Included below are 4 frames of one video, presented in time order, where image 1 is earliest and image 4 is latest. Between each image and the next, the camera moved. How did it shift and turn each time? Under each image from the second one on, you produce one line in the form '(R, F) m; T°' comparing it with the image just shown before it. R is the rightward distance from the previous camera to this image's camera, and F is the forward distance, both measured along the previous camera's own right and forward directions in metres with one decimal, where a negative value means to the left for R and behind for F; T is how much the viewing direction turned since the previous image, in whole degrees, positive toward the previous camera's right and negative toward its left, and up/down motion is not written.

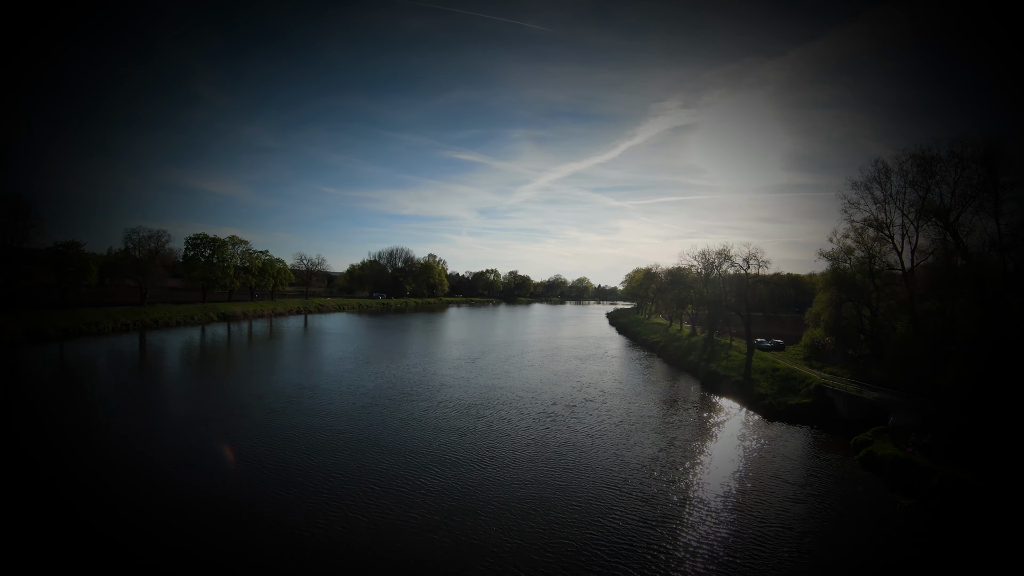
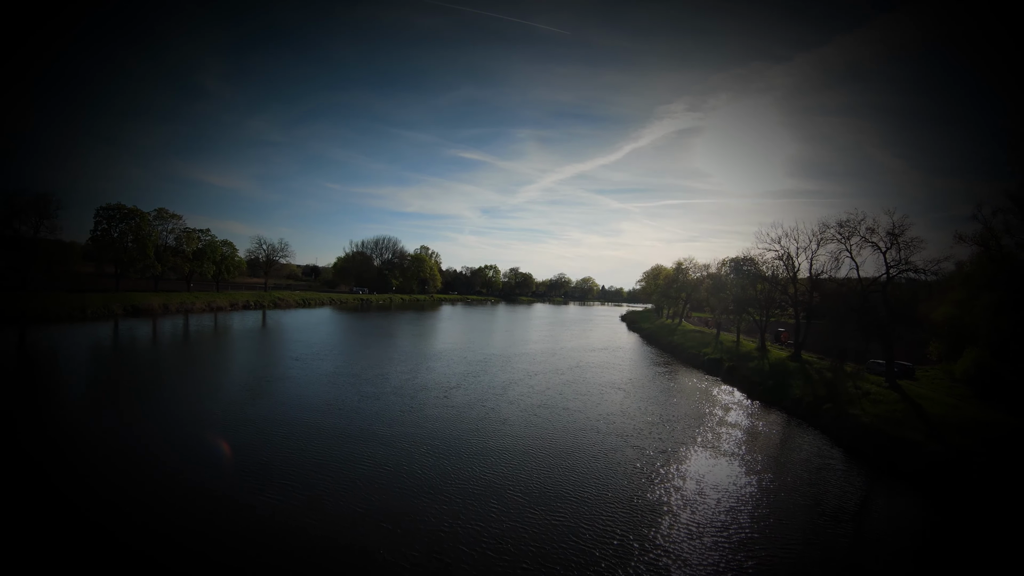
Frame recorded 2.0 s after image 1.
(0.0, +3.3) m; 0°
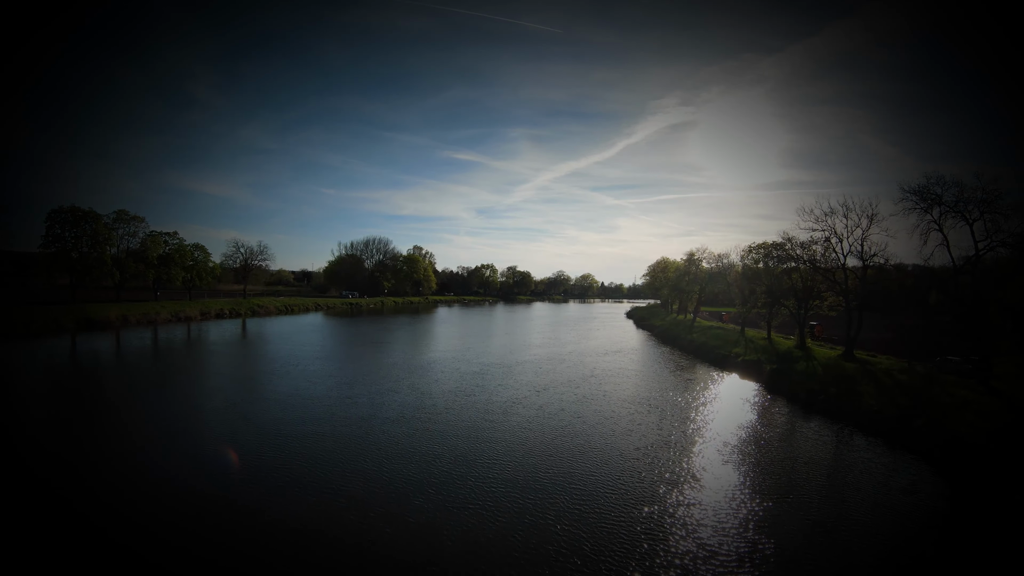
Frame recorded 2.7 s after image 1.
(0.0, +1.1) m; 0°
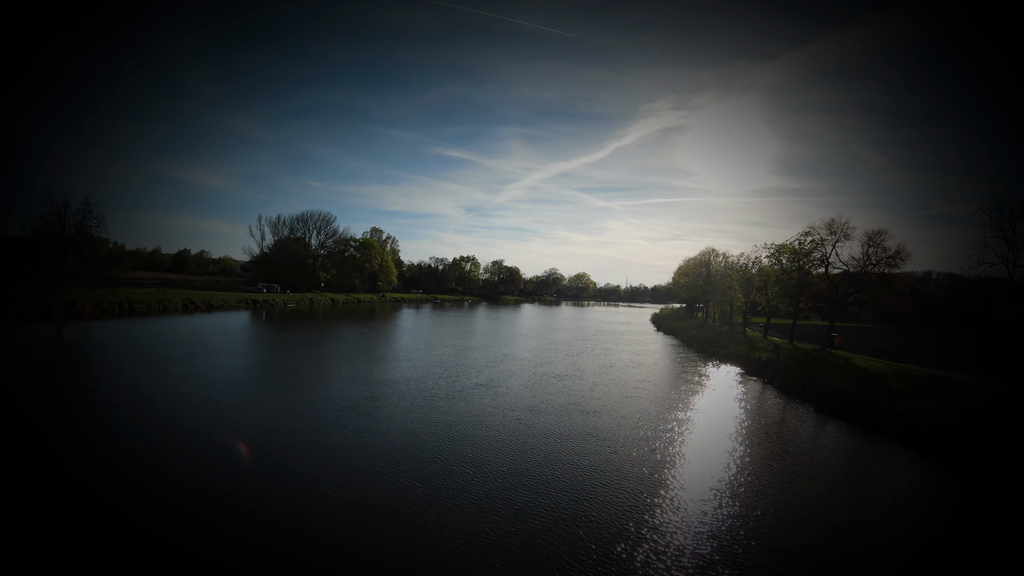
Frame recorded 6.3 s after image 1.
(+0.1, +5.5) m; +2°
